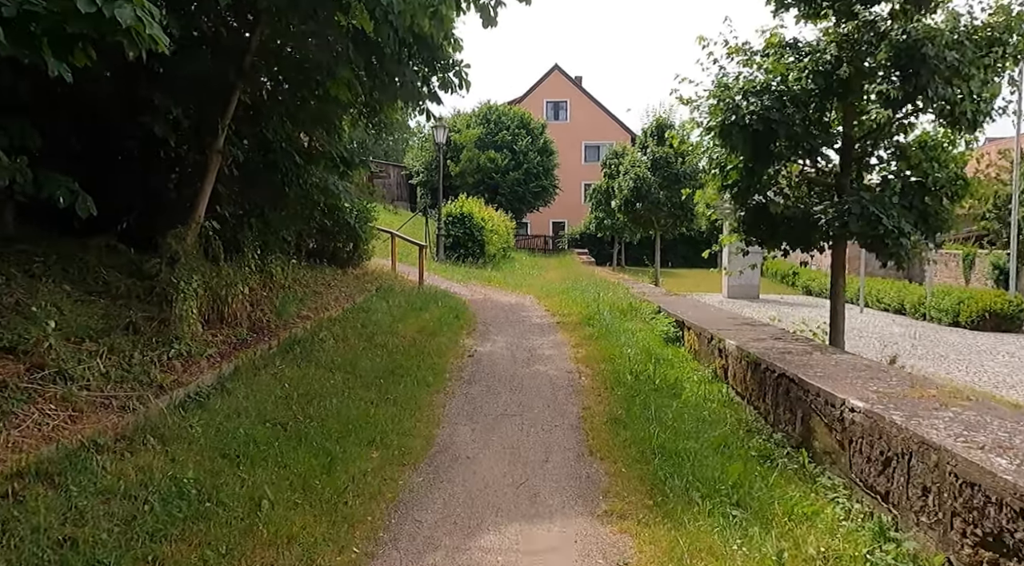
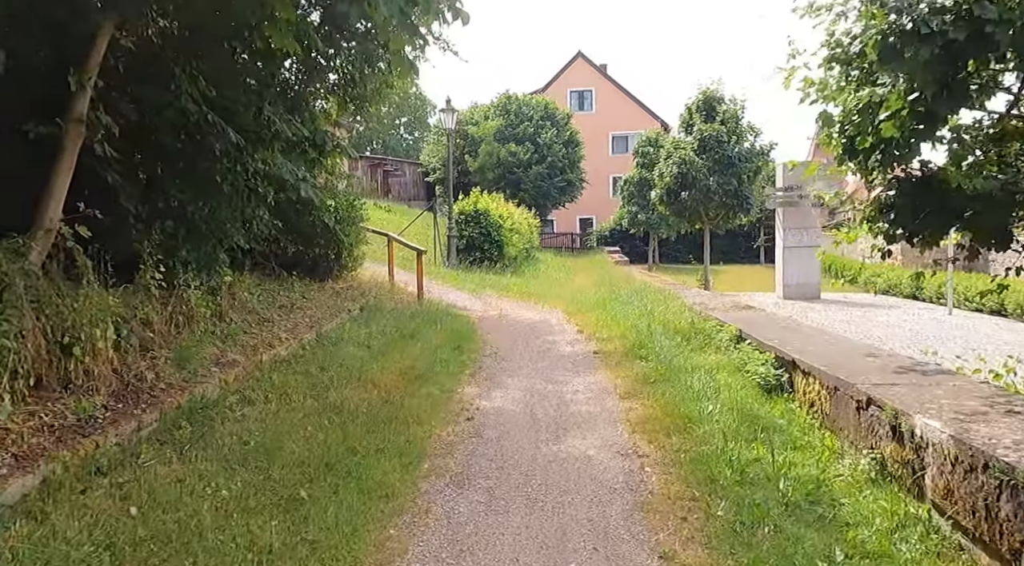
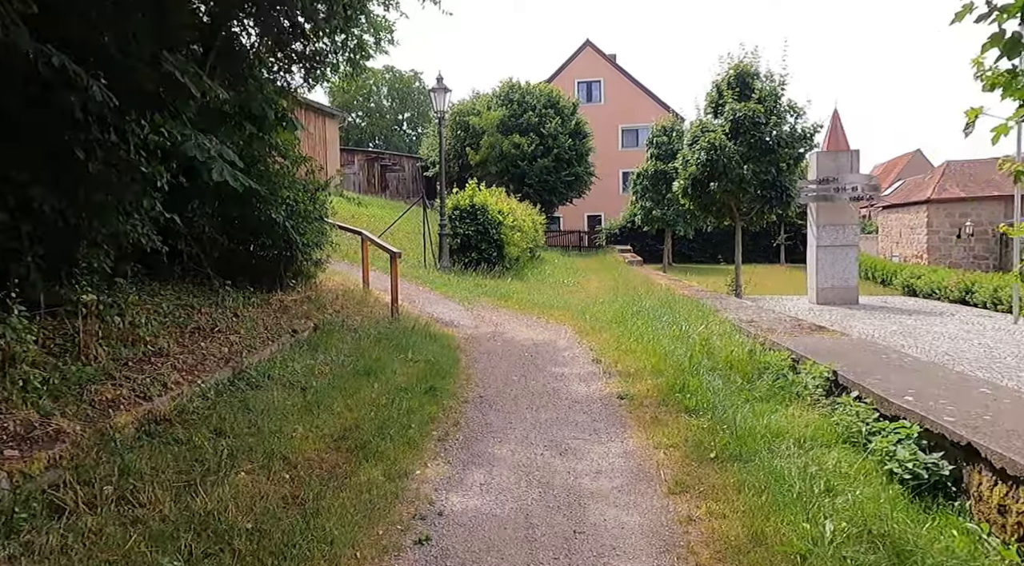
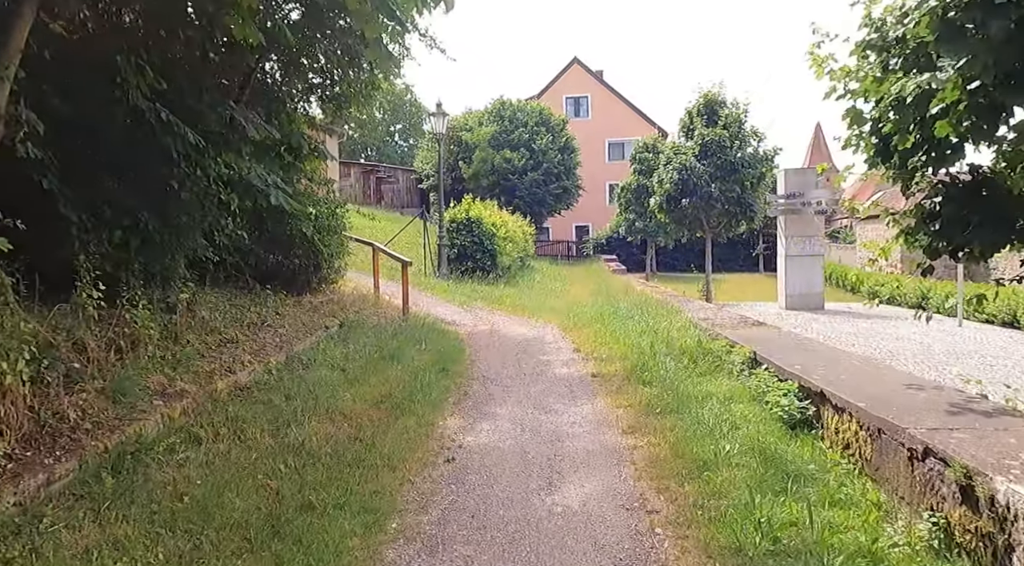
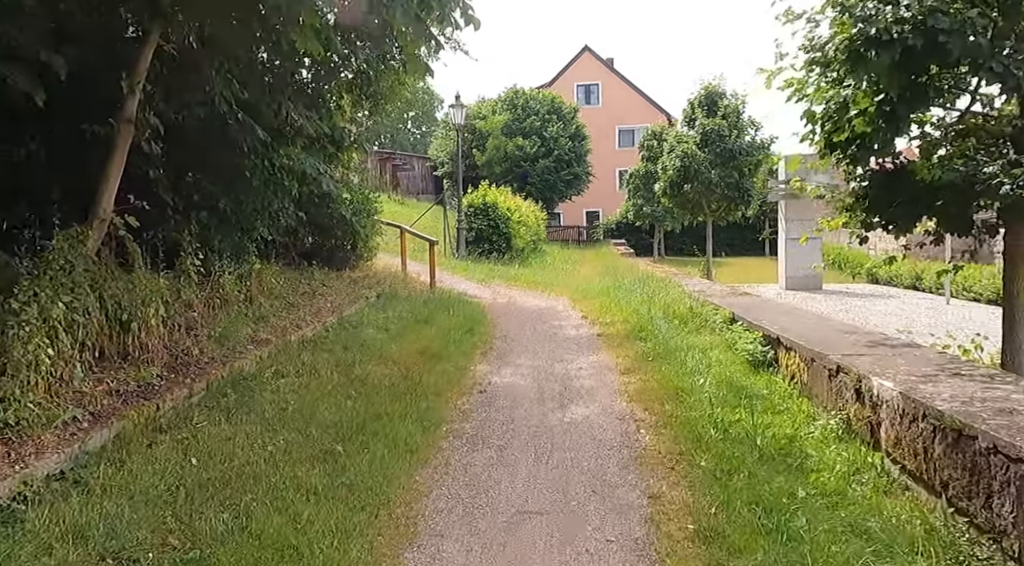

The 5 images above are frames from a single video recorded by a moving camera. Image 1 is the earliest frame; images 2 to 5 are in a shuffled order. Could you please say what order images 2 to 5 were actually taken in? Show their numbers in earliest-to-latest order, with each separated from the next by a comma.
5, 2, 4, 3
